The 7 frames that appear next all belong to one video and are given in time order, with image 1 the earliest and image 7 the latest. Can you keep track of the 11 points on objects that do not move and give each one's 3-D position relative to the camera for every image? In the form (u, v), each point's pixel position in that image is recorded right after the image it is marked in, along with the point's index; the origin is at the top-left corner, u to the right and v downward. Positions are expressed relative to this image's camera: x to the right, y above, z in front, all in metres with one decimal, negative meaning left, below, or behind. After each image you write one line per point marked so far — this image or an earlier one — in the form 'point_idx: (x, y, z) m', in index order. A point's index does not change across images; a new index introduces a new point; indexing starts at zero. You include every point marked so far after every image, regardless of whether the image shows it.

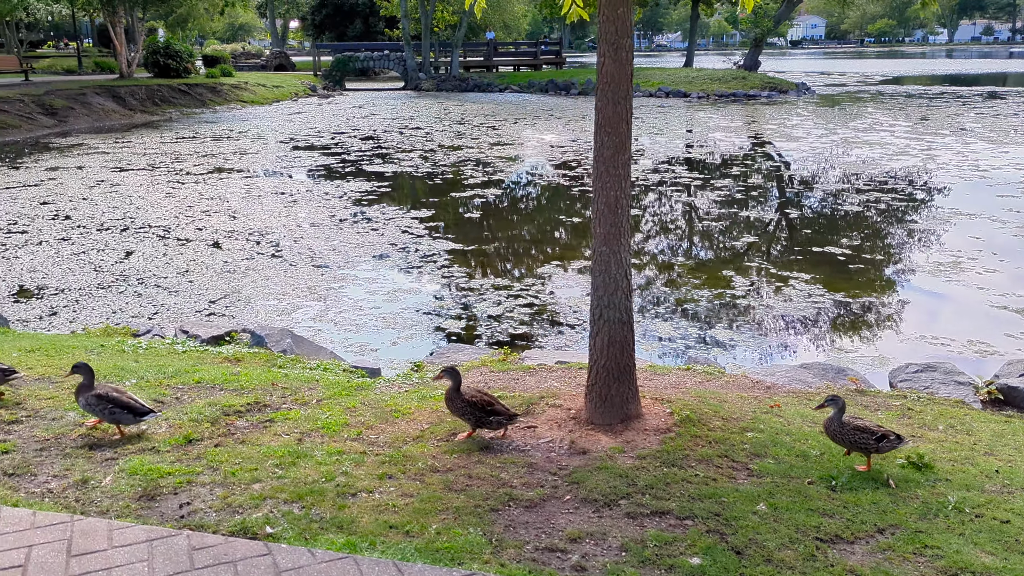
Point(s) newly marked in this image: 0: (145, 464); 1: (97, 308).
0: (-1.6, -0.8, +3.7) m
1: (-4.8, -0.2, +9.8) m
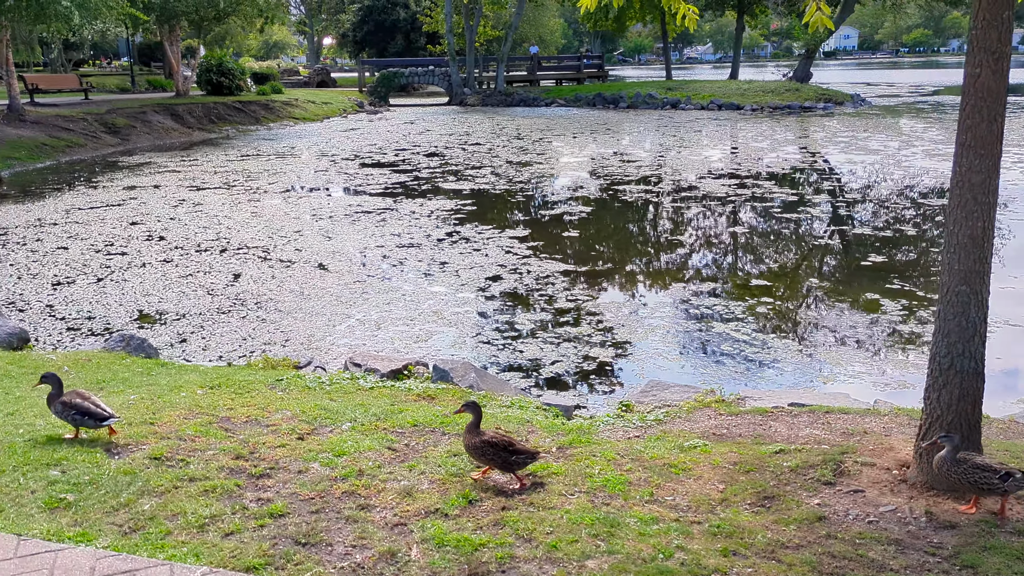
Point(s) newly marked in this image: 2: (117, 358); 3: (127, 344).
0: (-0.3, -1.0, +3.3) m
1: (-3.2, -0.5, +9.6) m
2: (-3.3, -0.6, +7.2) m
3: (-3.4, -0.5, +7.6) m
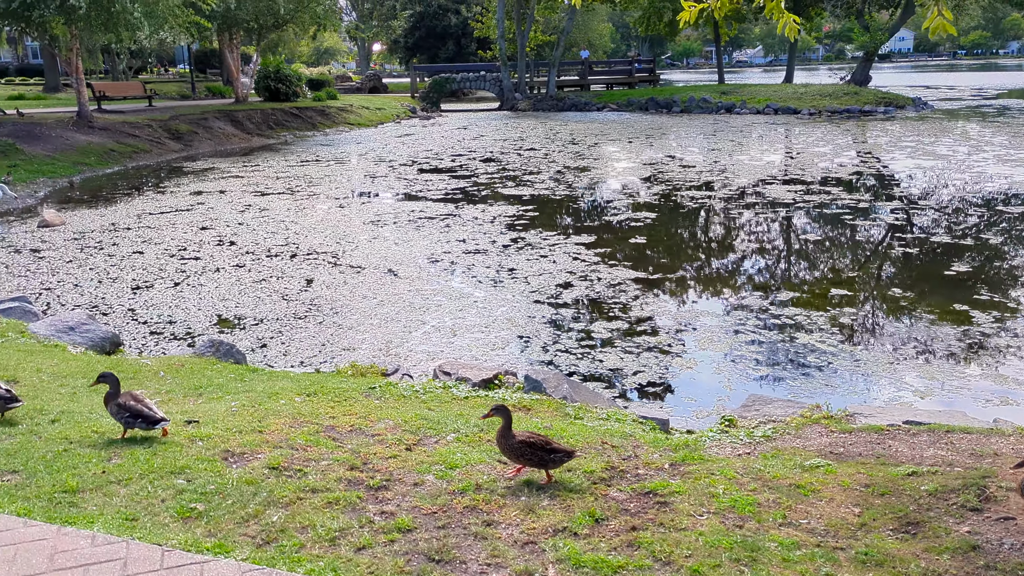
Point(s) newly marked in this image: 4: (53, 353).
0: (+0.3, -1.0, +3.2) m
1: (-2.4, -0.6, +9.6) m
2: (-2.6, -0.6, +7.3) m
3: (-2.7, -0.6, +7.7) m
4: (-3.9, -0.6, +7.2) m
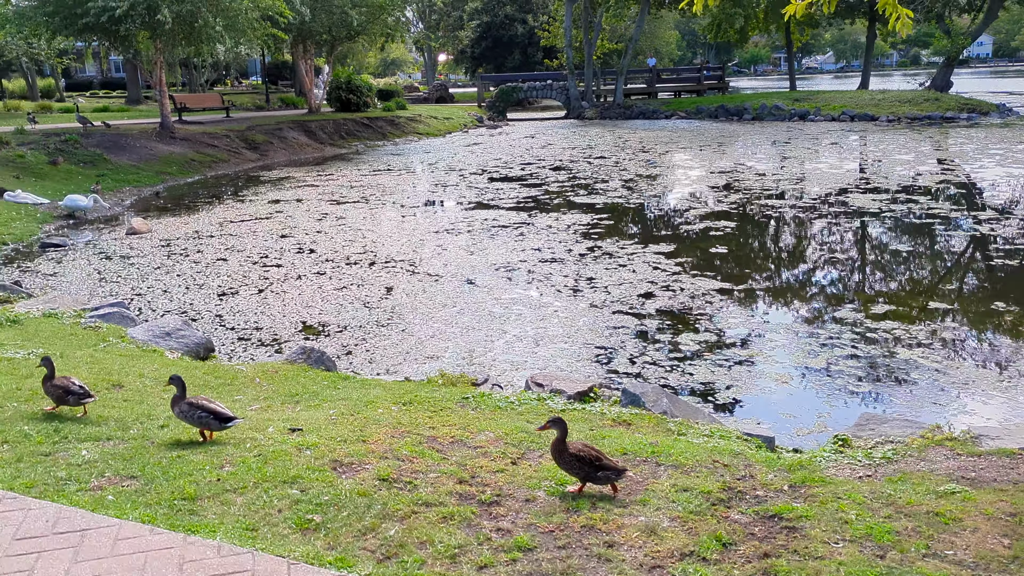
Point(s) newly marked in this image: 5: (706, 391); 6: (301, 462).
0: (+0.7, -1.1, +3.1) m
1: (-1.4, -0.7, +9.7) m
2: (-1.8, -0.7, +7.3) m
3: (-1.9, -0.6, +7.7) m
4: (-3.1, -0.6, +7.3) m
5: (+1.8, -1.0, +8.0) m
6: (-1.0, -0.9, +4.2) m
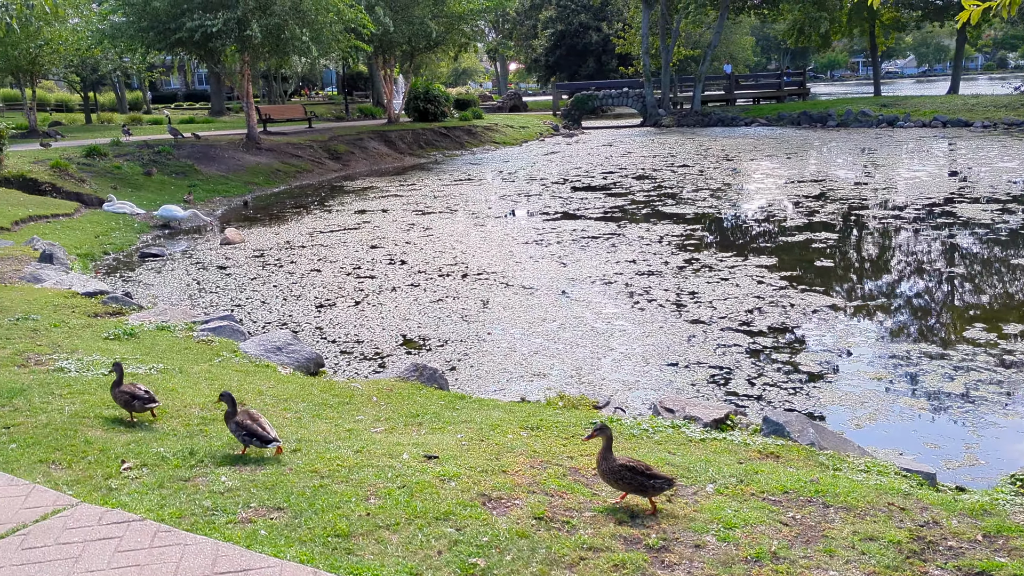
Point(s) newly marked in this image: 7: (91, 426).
0: (+1.4, -1.2, +2.7) m
1: (-0.2, -0.9, +9.5) m
2: (-0.8, -0.8, +7.2) m
3: (-0.8, -0.8, +7.6) m
4: (-2.1, -0.7, +7.3) m
5: (+2.9, -1.1, +7.5) m
6: (-0.3, -1.0, +4.0) m
7: (-2.5, -0.8, +5.1) m
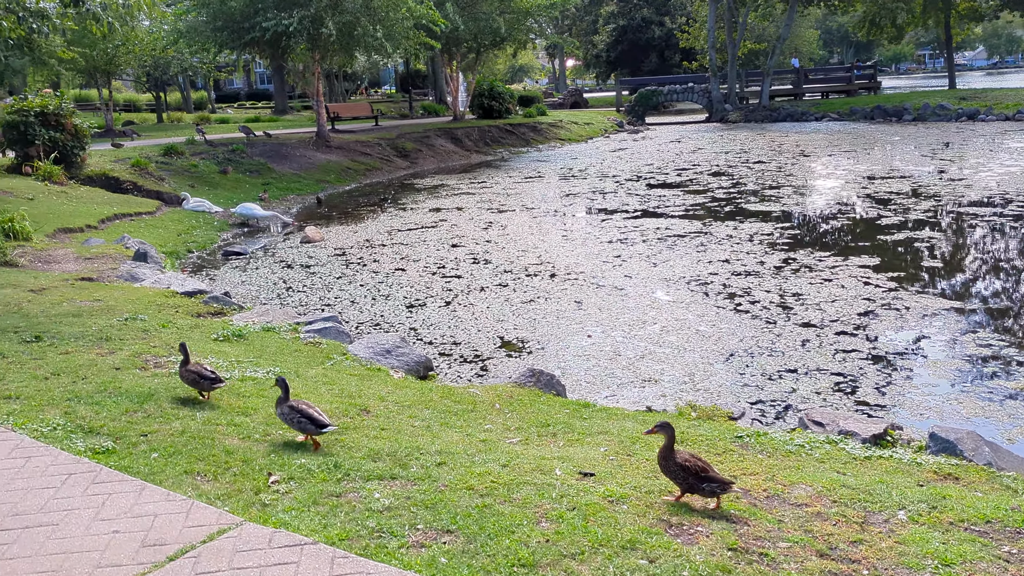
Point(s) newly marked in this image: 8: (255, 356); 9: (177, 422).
0: (+2.1, -1.2, +2.3) m
1: (+0.9, -0.9, +9.1) m
2: (+0.2, -0.9, +6.9) m
3: (+0.2, -0.8, +7.3) m
4: (-1.1, -0.8, +7.1) m
5: (+3.9, -1.2, +7.0) m
6: (+0.5, -1.0, +3.7) m
7: (-1.7, -0.9, +5.0) m
8: (-2.2, -0.6, +7.3) m
9: (-2.0, -0.8, +5.1) m
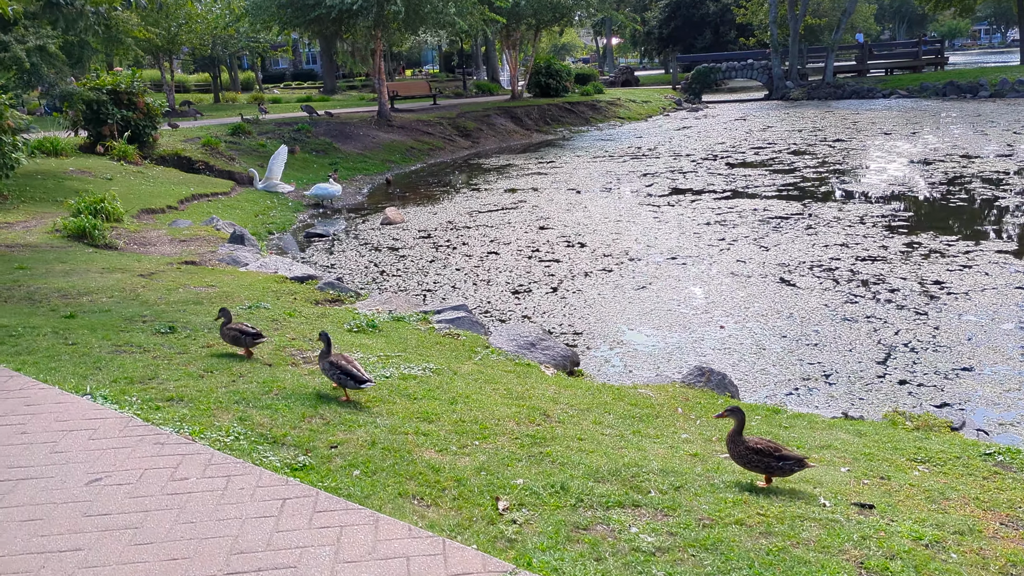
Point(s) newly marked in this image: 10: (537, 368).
0: (+3.1, -1.3, +1.6) m
1: (+2.3, -0.8, +8.4) m
2: (+1.5, -0.8, +6.2) m
3: (+1.5, -0.7, +6.6) m
4: (+0.2, -0.7, +6.5) m
5: (+5.2, -1.1, +6.2) m
6: (+1.6, -1.0, +3.0) m
7: (-0.5, -0.8, +4.4) m
8: (-0.9, -0.5, +6.8) m
9: (-0.8, -0.8, +4.6) m
10: (+0.2, -0.6, +6.7) m
